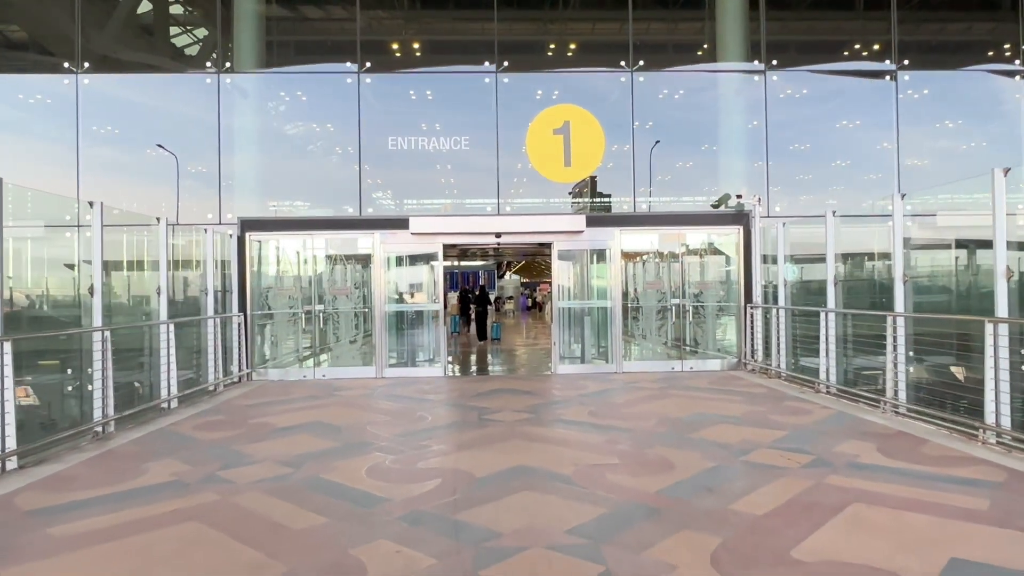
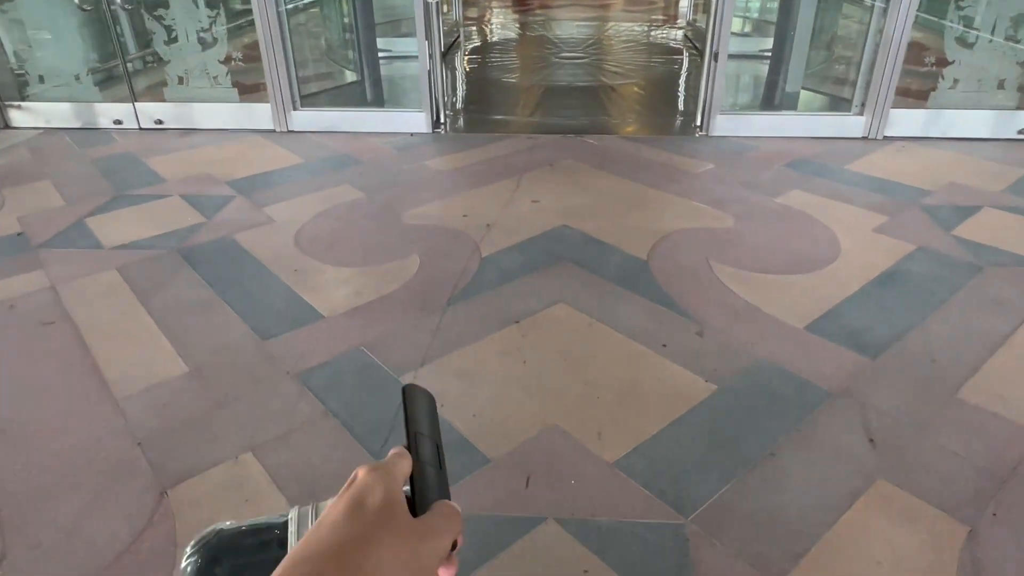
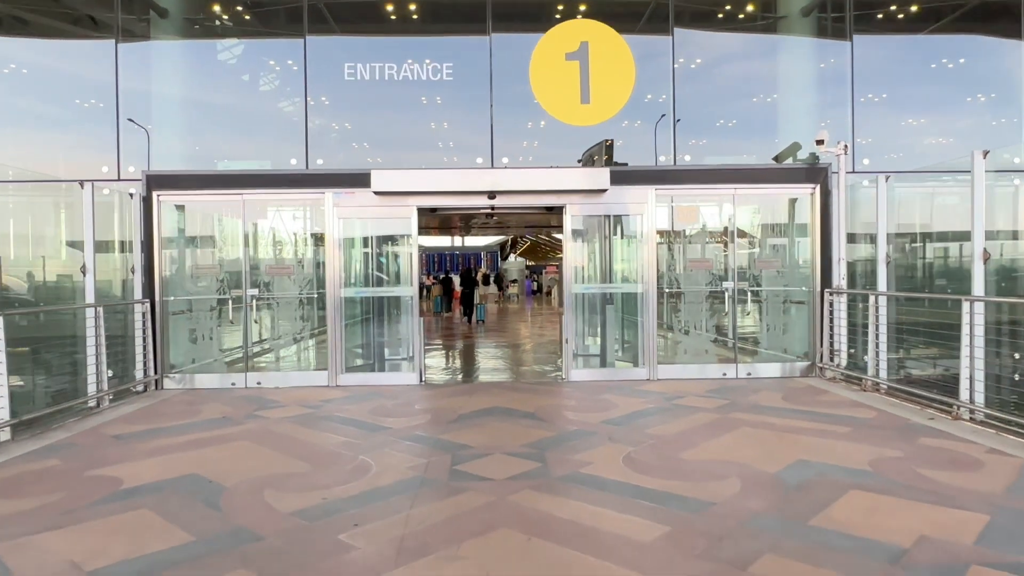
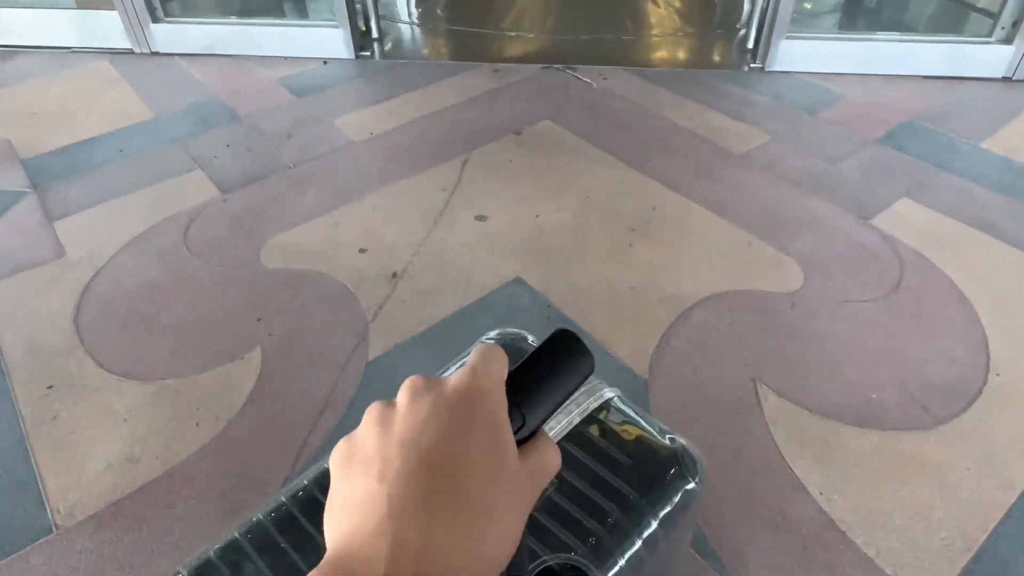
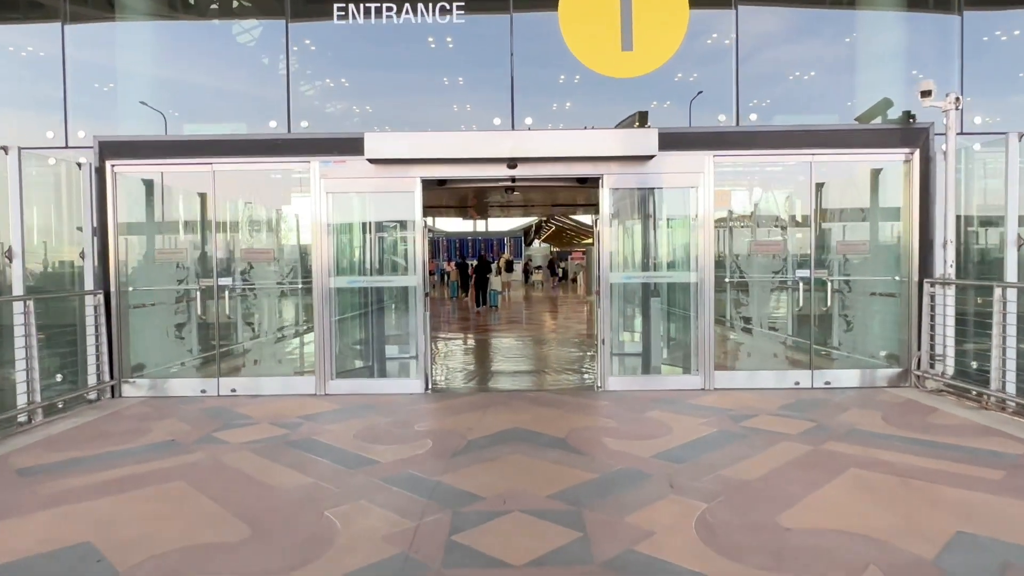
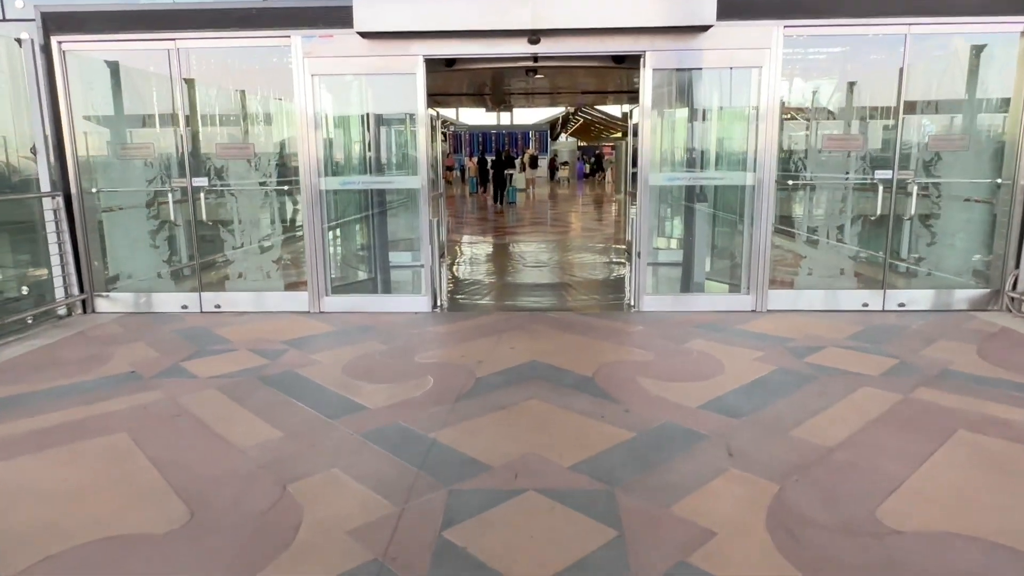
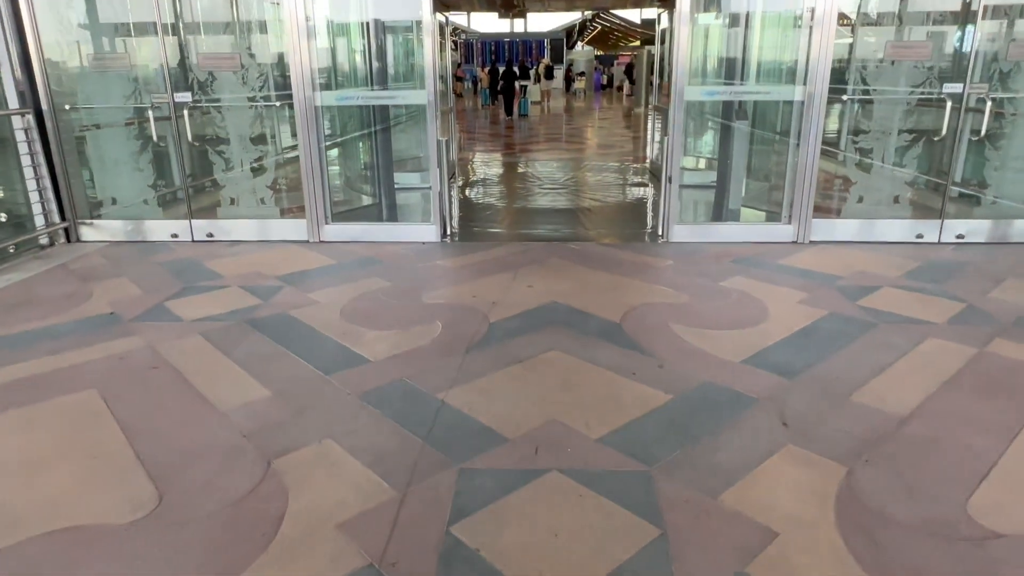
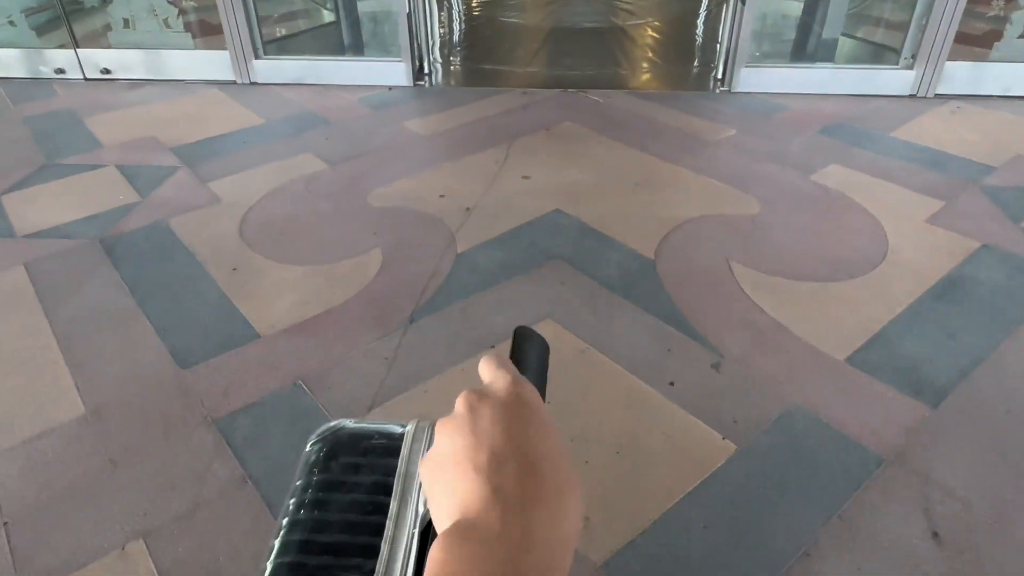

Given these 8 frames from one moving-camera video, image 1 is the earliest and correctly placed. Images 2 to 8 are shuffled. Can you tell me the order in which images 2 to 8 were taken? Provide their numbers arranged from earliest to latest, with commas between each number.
3, 5, 6, 7, 2, 8, 4
